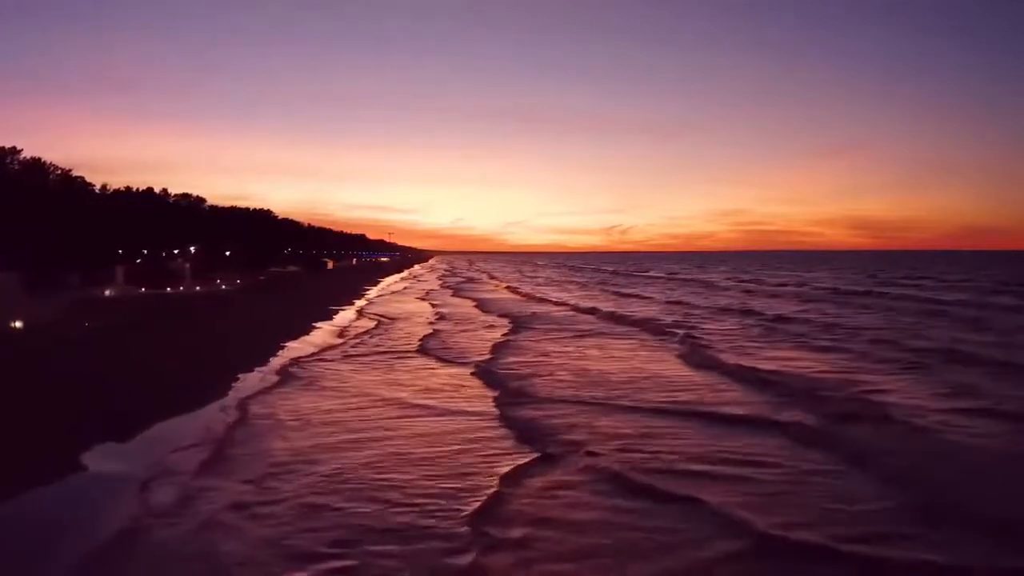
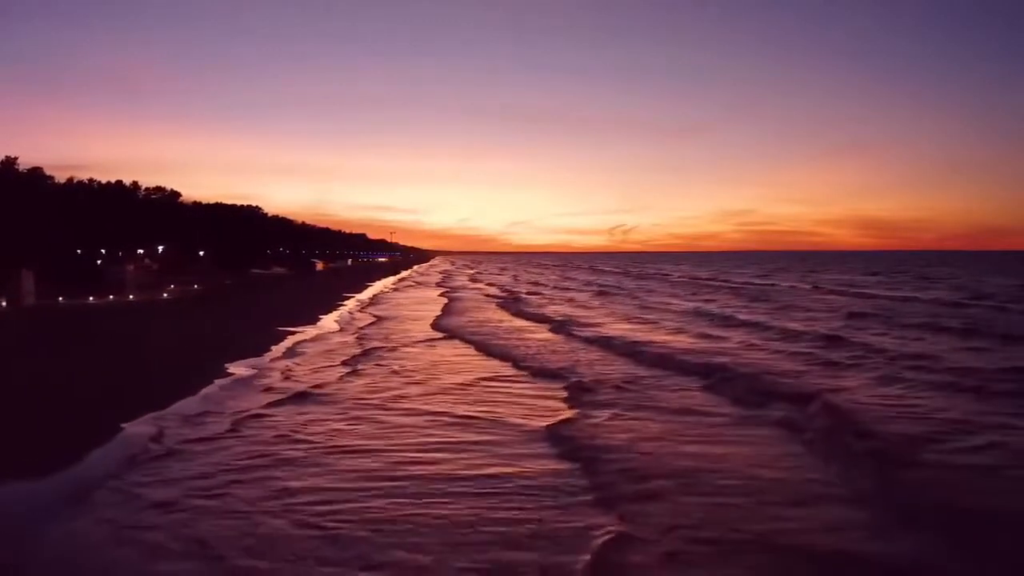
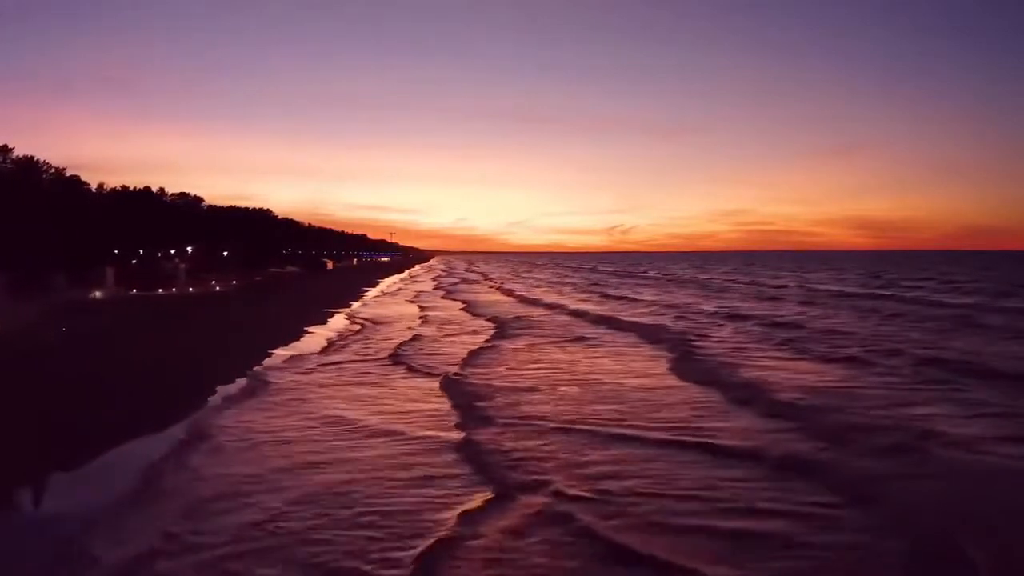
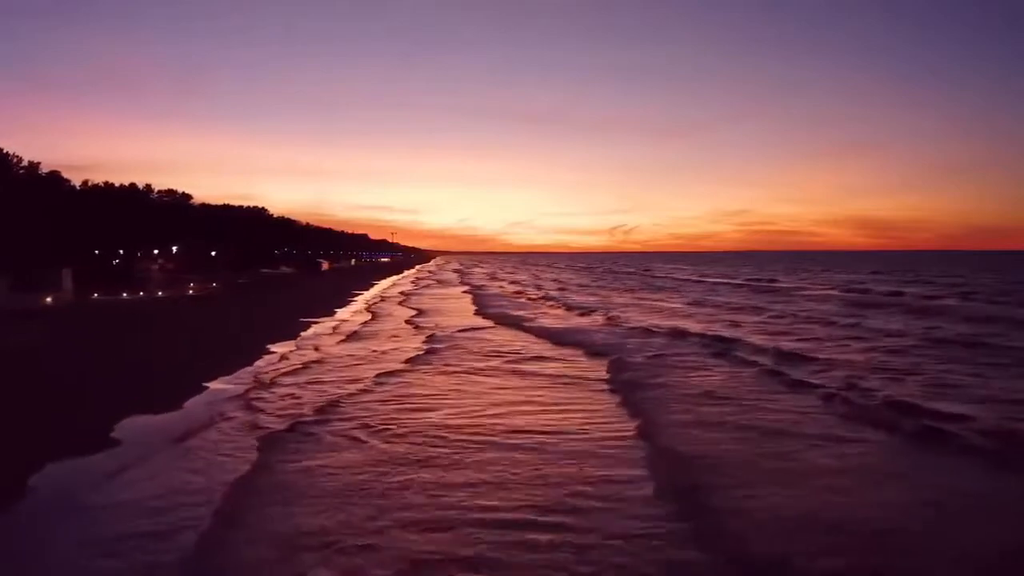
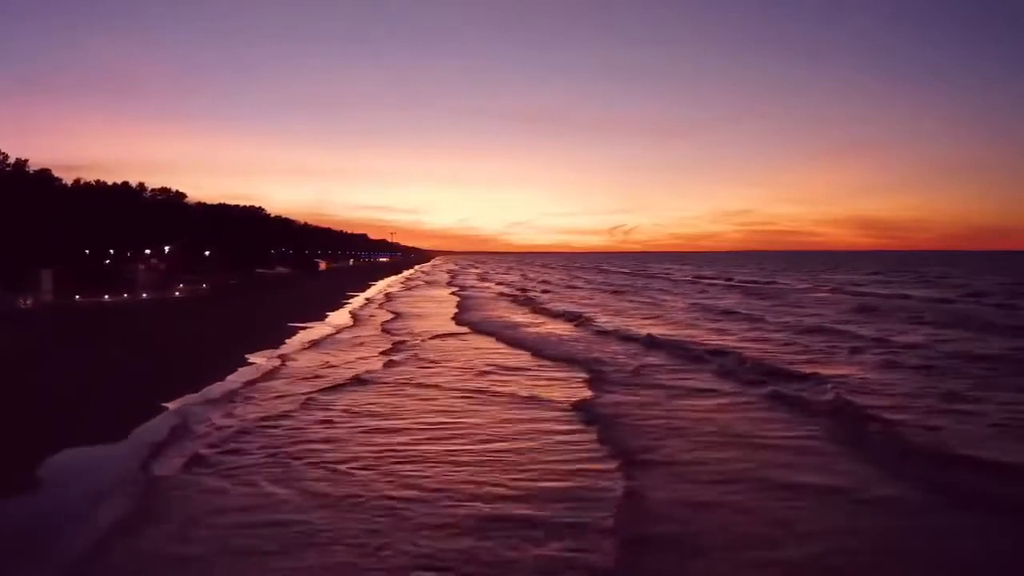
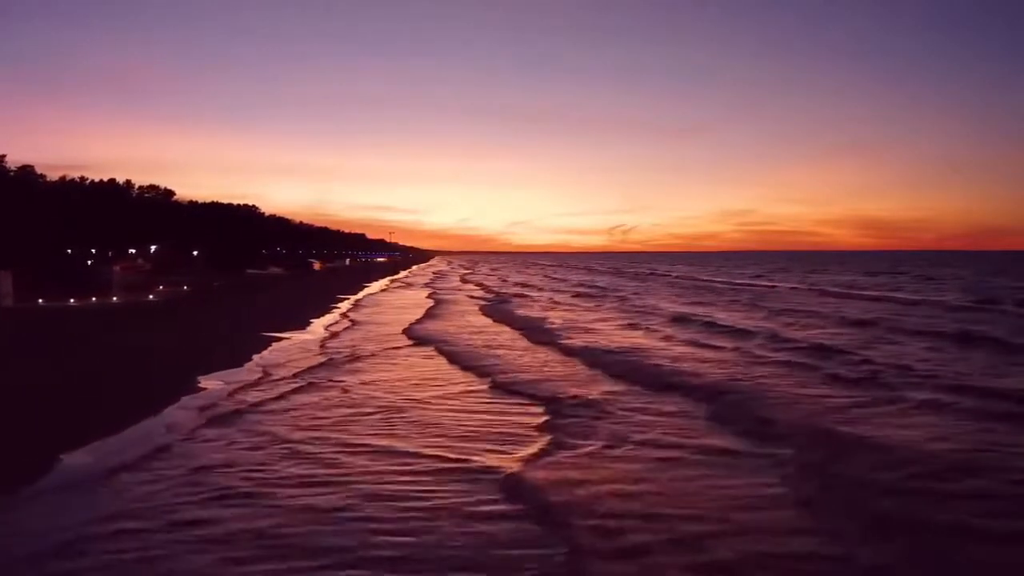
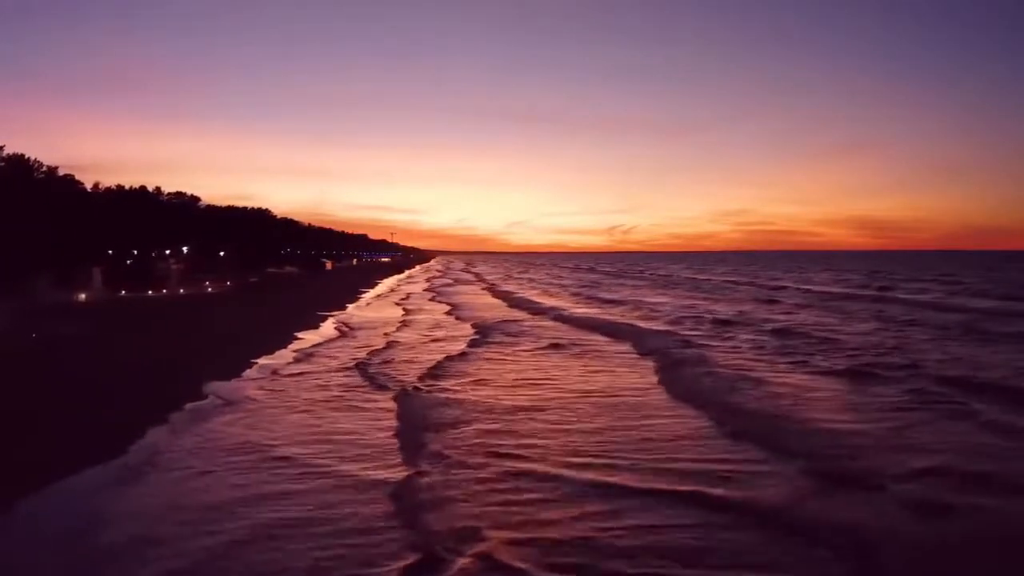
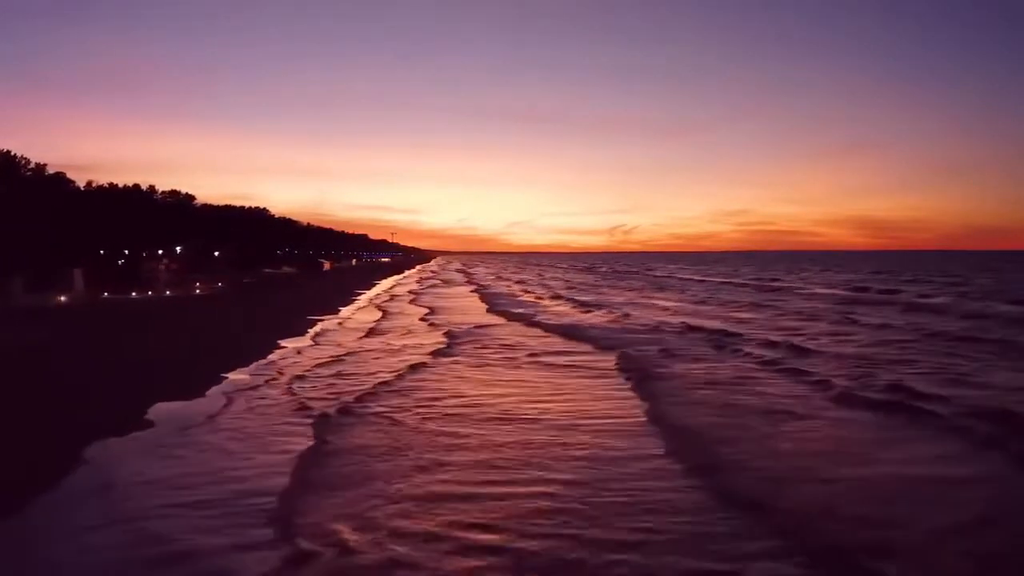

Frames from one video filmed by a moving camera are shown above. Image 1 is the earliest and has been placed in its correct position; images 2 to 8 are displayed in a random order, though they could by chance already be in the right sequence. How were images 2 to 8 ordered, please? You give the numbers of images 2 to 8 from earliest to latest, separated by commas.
3, 7, 8, 4, 5, 2, 6
